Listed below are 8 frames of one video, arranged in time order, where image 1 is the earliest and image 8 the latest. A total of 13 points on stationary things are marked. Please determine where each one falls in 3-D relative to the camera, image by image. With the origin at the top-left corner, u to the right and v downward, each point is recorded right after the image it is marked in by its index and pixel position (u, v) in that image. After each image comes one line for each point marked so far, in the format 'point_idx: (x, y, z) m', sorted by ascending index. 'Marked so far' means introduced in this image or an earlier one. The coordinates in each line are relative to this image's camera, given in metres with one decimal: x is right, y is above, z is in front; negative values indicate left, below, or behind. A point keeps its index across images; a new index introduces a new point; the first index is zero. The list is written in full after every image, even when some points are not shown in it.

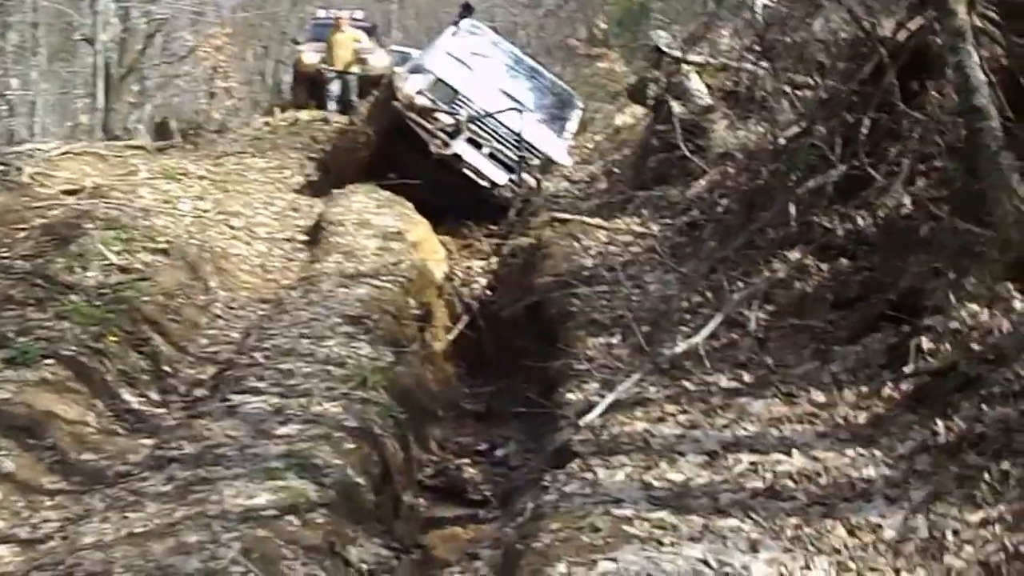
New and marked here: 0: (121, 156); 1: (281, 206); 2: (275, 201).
0: (-2.6, +0.9, +12.3) m
1: (-1.4, +0.5, +11.5) m
2: (-1.5, +0.6, +11.6) m
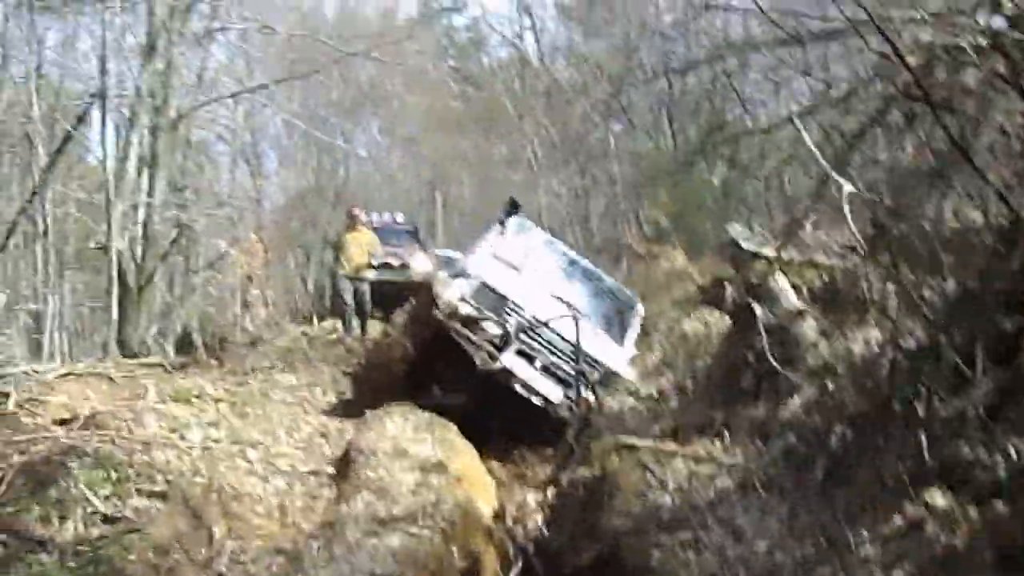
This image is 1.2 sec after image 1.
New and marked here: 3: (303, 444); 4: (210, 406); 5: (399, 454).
0: (-2.2, -0.5, +11.0) m
1: (-1.1, -0.7, +10.1) m
2: (-1.1, -0.7, +10.2) m
3: (-1.1, -0.8, +9.7) m
4: (-1.6, -0.6, +10.2) m
5: (-0.5, -0.8, +9.0) m
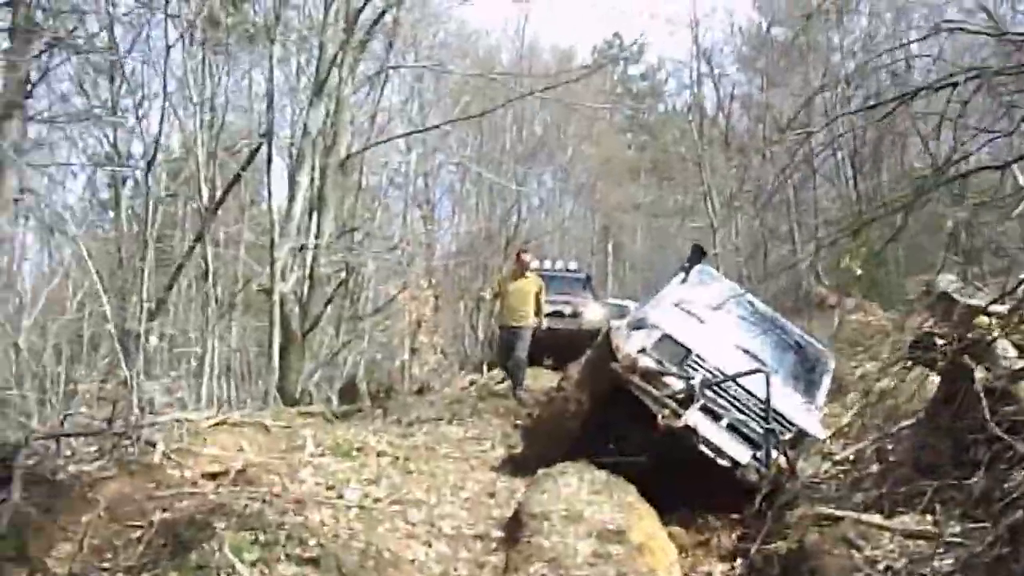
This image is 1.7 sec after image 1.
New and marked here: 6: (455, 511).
0: (-1.2, -0.8, +10.3) m
1: (-0.2, -1.0, +9.4) m
2: (-0.2, -1.0, +9.5) m
3: (-0.2, -1.0, +8.9) m
4: (-0.7, -0.9, +9.5) m
5: (+0.3, -1.0, +8.2) m
6: (-0.3, -1.0, +8.6) m
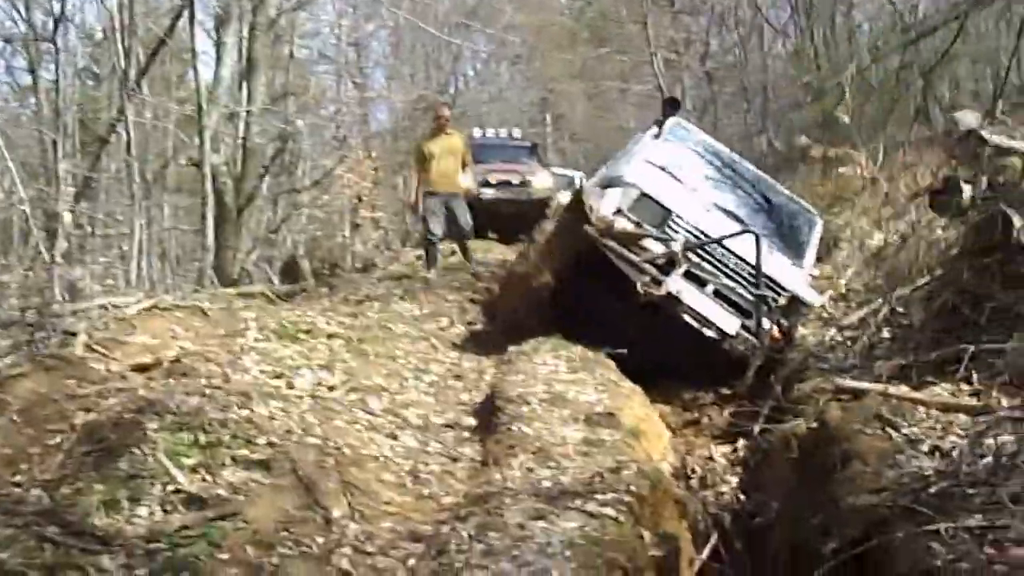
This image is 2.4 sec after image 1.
0: (-1.4, -0.1, +9.3) m
1: (-0.3, -0.4, +8.4) m
2: (-0.4, -0.3, +8.5) m
3: (-0.3, -0.4, +8.0) m
4: (-0.8, -0.2, +8.5) m
5: (+0.2, -0.5, +7.2) m
6: (-0.4, -0.4, +7.6) m
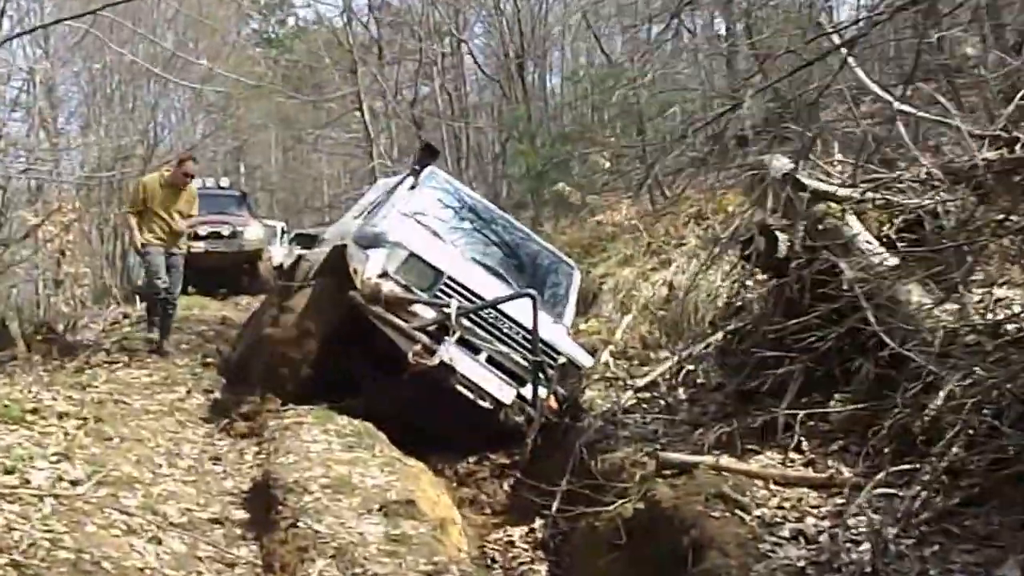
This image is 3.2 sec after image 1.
0: (-2.5, -0.4, +8.0) m
1: (-1.2, -0.6, +7.3) m
2: (-1.3, -0.6, +7.4) m
3: (-1.2, -0.7, +6.9) m
4: (-1.8, -0.5, +7.3) m
5: (-0.5, -0.7, +6.3) m
6: (-1.2, -0.7, +6.6) m
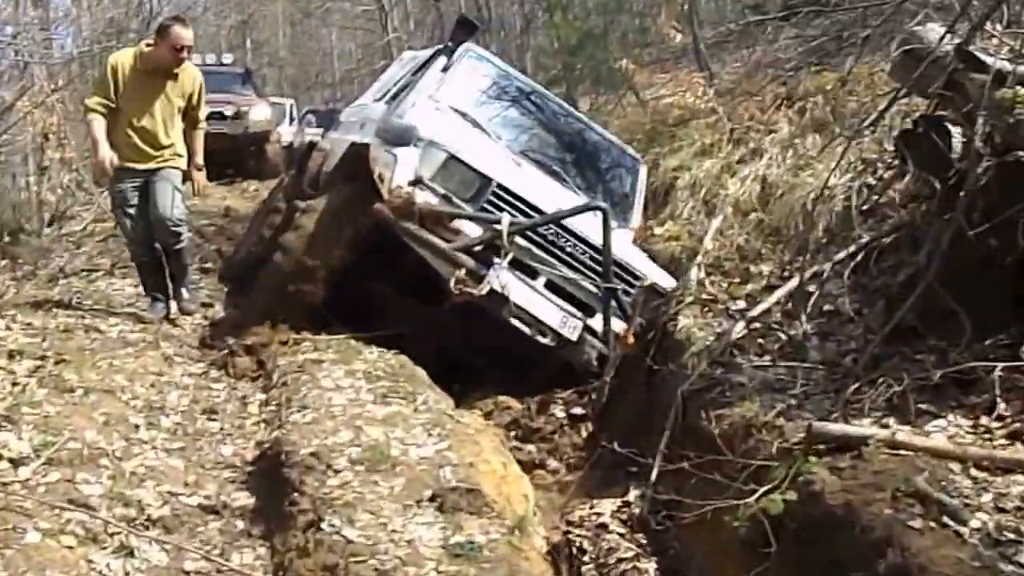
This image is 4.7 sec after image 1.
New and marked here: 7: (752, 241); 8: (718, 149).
0: (-2.2, -0.1, +6.4) m
1: (-1.0, -0.3, +5.7) m
2: (-1.0, -0.3, +5.8) m
3: (-0.9, -0.4, +5.3) m
4: (-1.5, -0.2, +5.7) m
5: (-0.3, -0.5, +4.6) m
6: (-0.9, -0.5, +4.9) m
7: (+0.9, +0.2, +7.2) m
8: (+0.9, +0.6, +8.6) m
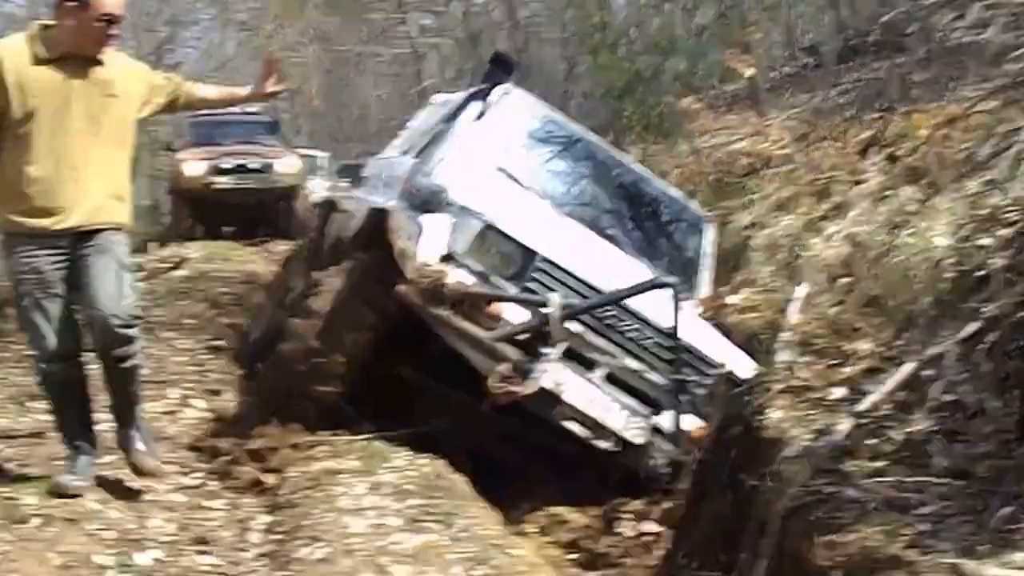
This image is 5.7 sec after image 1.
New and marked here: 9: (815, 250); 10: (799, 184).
0: (-2.1, -0.4, +5.4) m
1: (-0.9, -0.6, +4.6) m
2: (-0.9, -0.6, +4.7) m
3: (-0.8, -0.6, +4.2) m
4: (-1.4, -0.5, +4.7) m
5: (-0.2, -0.7, +3.6) m
6: (-0.8, -0.7, +3.9) m
7: (+1.1, -0.1, +6.2) m
8: (+1.1, +0.3, +7.5) m
9: (+1.1, +0.1, +6.8) m
10: (+1.2, +0.4, +7.8) m
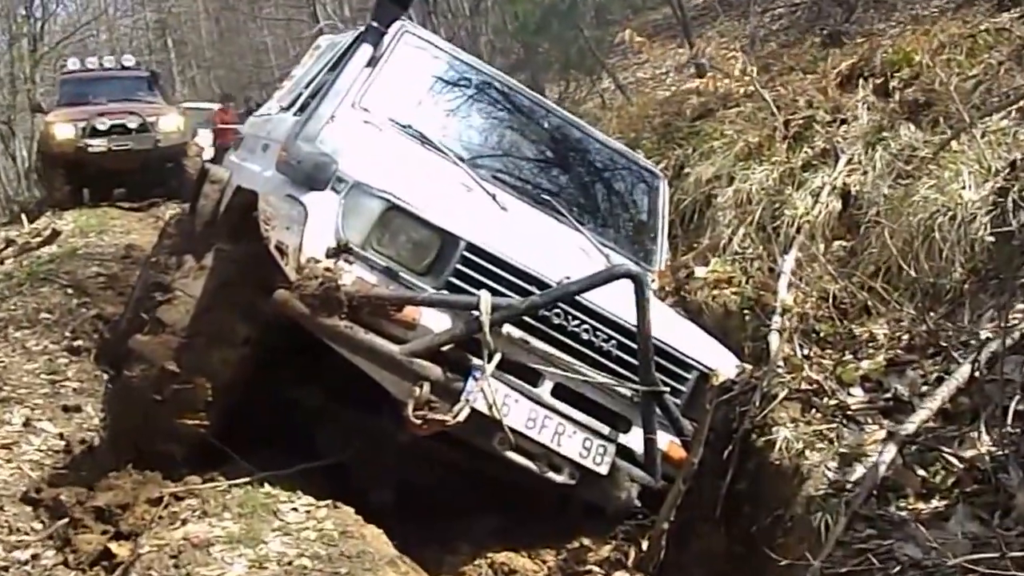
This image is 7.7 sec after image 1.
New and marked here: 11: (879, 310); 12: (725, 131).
0: (-2.2, -0.4, +4.0) m
1: (-1.0, -0.6, +3.3) m
2: (-1.0, -0.6, +3.4) m
3: (-0.9, -0.7, +2.9) m
4: (-1.5, -0.6, +3.3) m
5: (-0.2, -0.7, +2.3) m
6: (-0.9, -0.7, +2.6) m
7: (+0.9, 0.0, +4.9) m
8: (+0.9, +0.5, +6.3) m
9: (+0.9, +0.2, +5.6) m
10: (+0.9, +0.6, +6.6) m
11: (+0.9, -0.1, +4.8) m
12: (+0.8, +0.6, +6.7) m
